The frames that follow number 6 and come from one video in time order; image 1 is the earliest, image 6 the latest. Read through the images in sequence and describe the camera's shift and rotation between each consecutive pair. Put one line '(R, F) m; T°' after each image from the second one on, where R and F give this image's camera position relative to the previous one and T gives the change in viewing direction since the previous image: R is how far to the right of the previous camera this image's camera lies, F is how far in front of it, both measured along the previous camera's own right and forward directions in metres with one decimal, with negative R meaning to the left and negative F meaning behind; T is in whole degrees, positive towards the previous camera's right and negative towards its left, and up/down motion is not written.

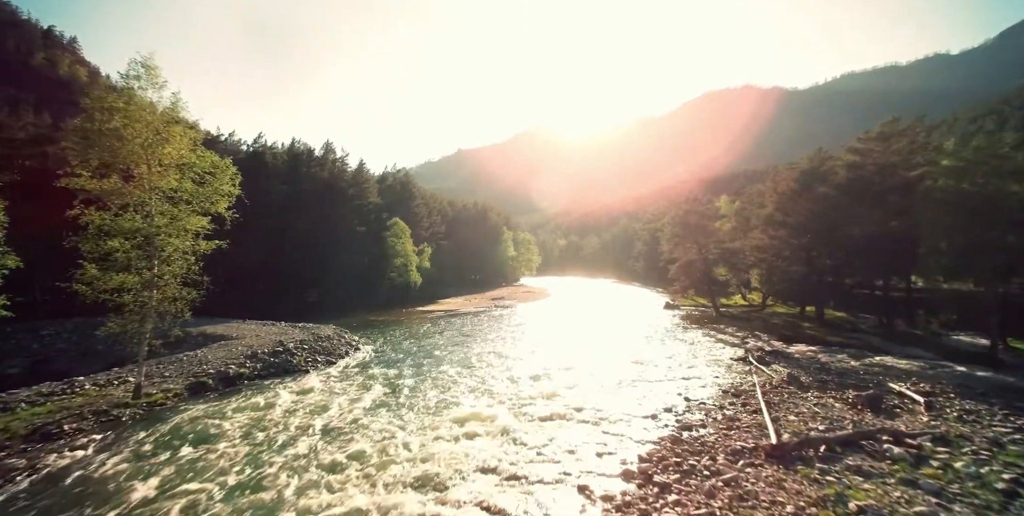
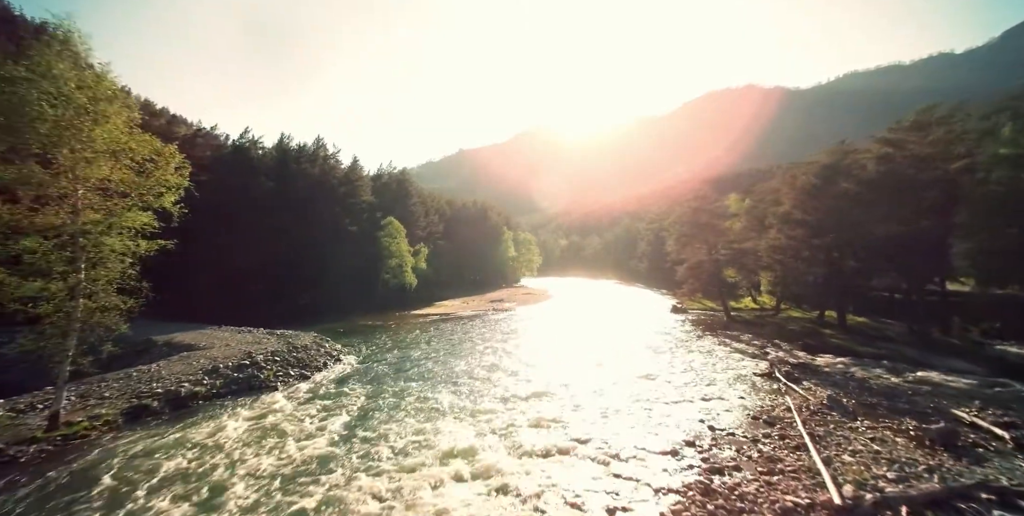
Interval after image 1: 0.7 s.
(+0.2, +2.7) m; 0°
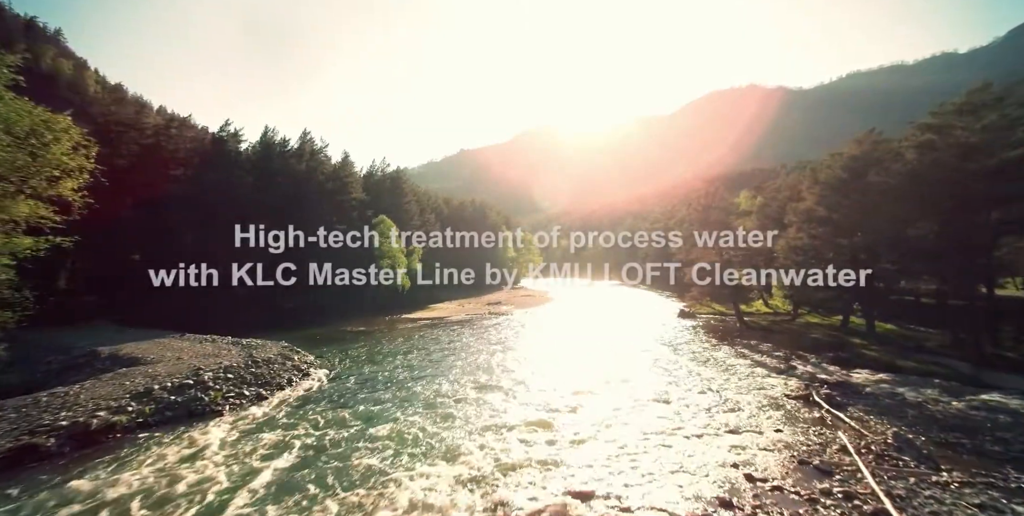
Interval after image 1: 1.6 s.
(+0.4, +3.4) m; 0°
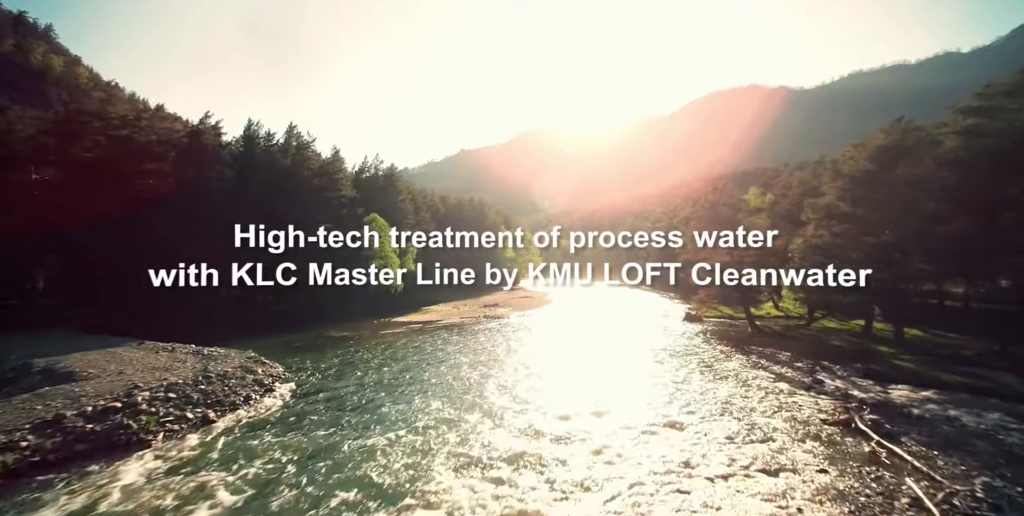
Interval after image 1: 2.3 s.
(+0.4, +2.9) m; 0°
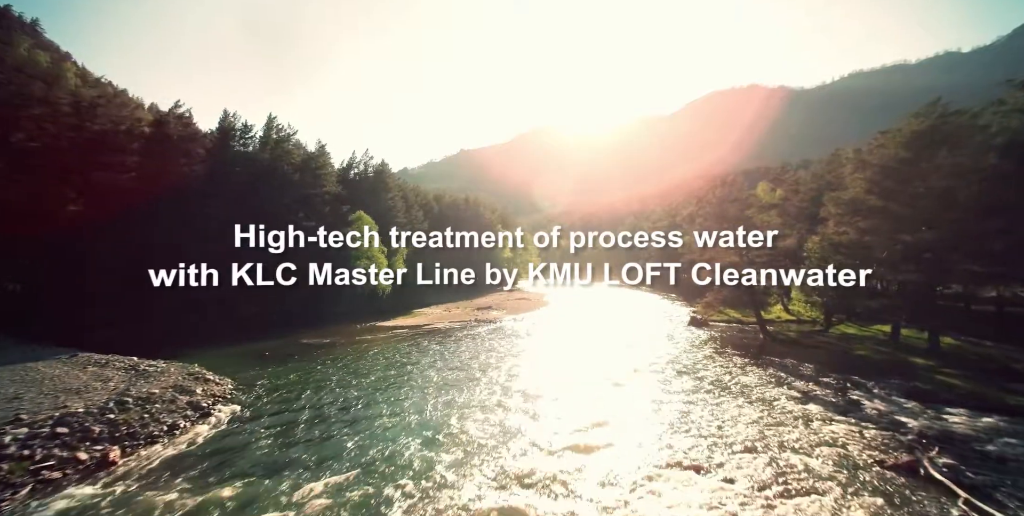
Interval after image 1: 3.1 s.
(+0.7, +3.4) m; 0°
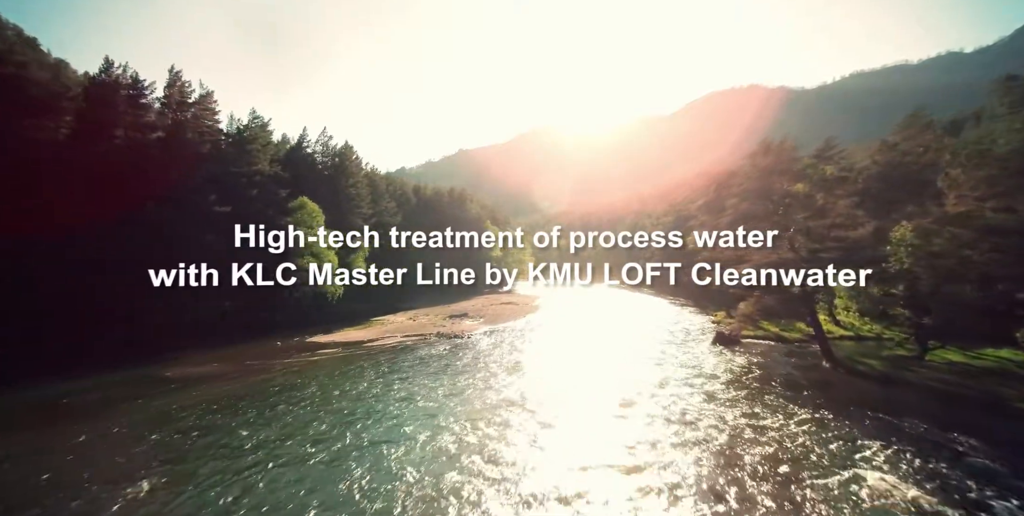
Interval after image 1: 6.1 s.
(+2.2, +11.8) m; 0°
